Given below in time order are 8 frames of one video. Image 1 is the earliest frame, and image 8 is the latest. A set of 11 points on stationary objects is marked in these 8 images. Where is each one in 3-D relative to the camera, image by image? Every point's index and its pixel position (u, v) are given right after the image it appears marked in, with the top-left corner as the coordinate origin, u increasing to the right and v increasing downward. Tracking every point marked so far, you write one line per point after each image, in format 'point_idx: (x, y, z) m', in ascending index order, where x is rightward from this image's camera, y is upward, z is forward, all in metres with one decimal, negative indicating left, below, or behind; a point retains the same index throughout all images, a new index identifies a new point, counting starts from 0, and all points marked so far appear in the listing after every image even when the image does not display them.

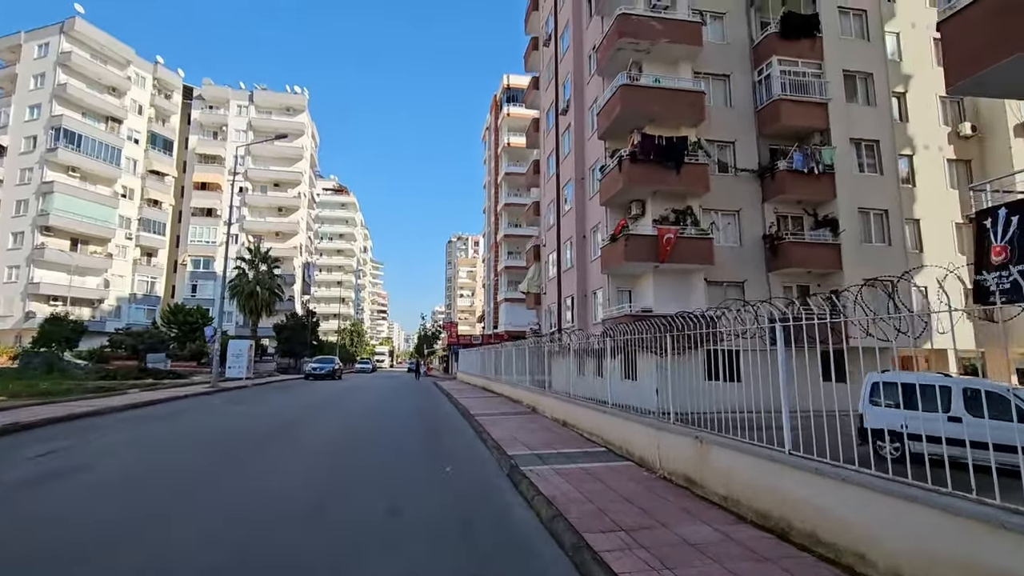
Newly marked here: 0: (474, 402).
0: (-1.2, -3.4, +16.4) m
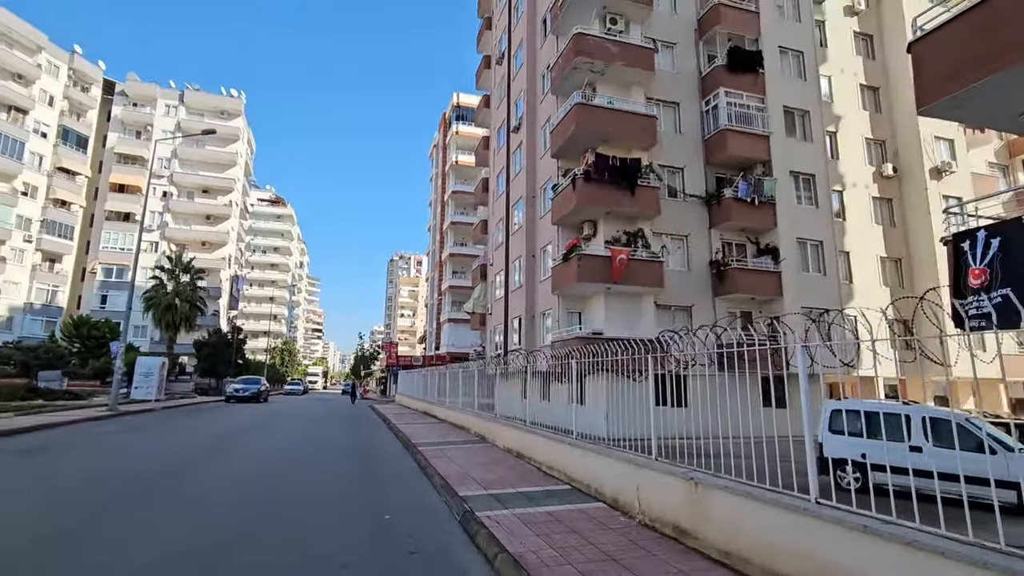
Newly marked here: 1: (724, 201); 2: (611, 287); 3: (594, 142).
0: (-2.8, -3.9, +15.2) m
1: (+7.3, +3.0, +19.3) m
2: (+3.3, +0.1, +18.2) m
3: (+2.8, +5.0, +19.1) m
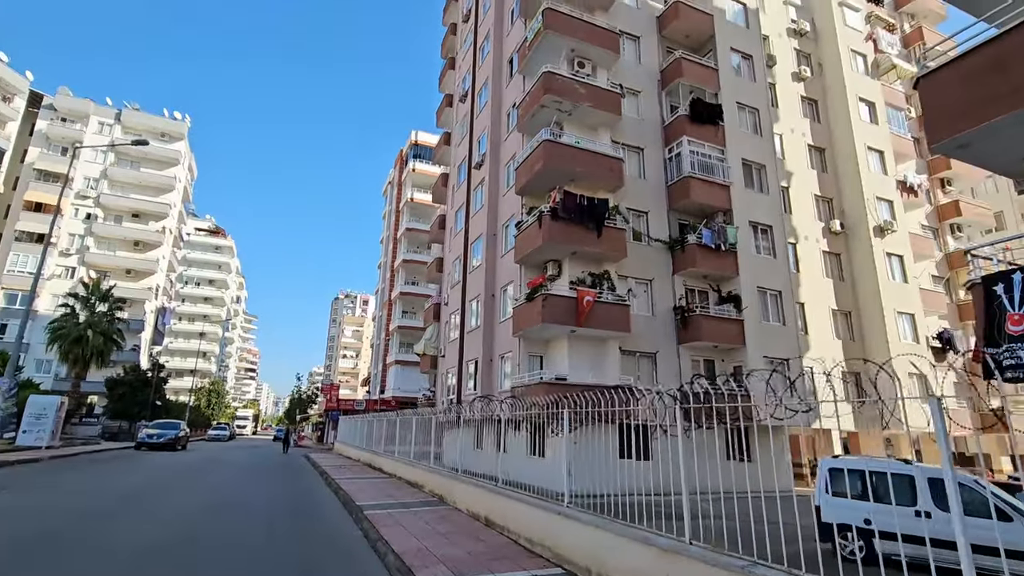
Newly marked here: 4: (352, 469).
0: (-3.8, -4.8, +13.4) m
1: (+6.0, +1.4, +19.0) m
2: (+2.0, -1.3, +17.3) m
3: (+1.6, +3.6, +18.6) m
4: (-5.6, -6.4, +19.4) m
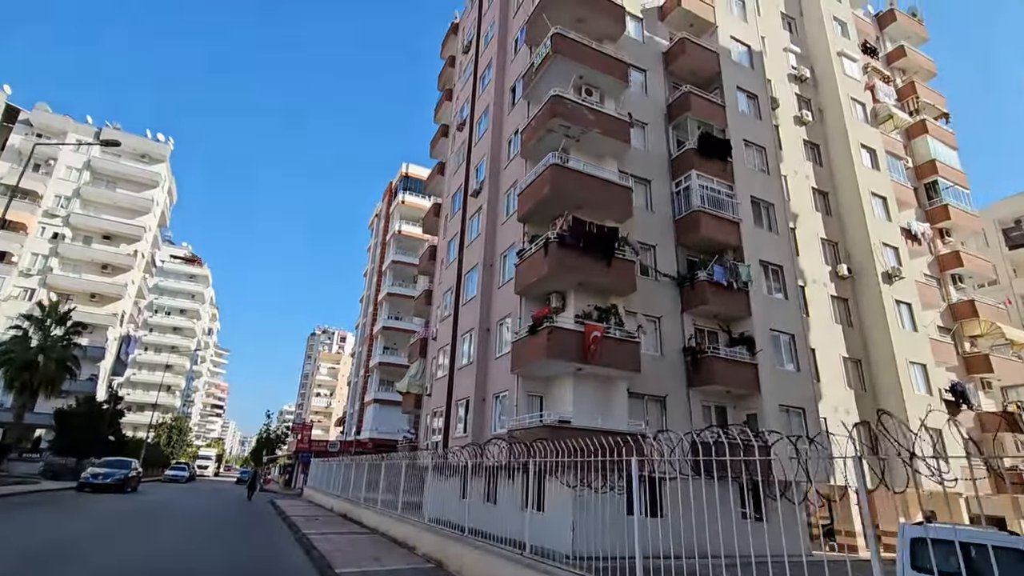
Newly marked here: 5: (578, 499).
0: (-3.8, -5.2, +11.5) m
1: (+6.0, +0.2, +17.9) m
2: (+2.0, -2.3, +15.8) m
3: (+1.7, +2.5, +17.5) m
4: (-5.9, -7.2, +17.3) m
5: (+1.3, -3.5, +9.0) m
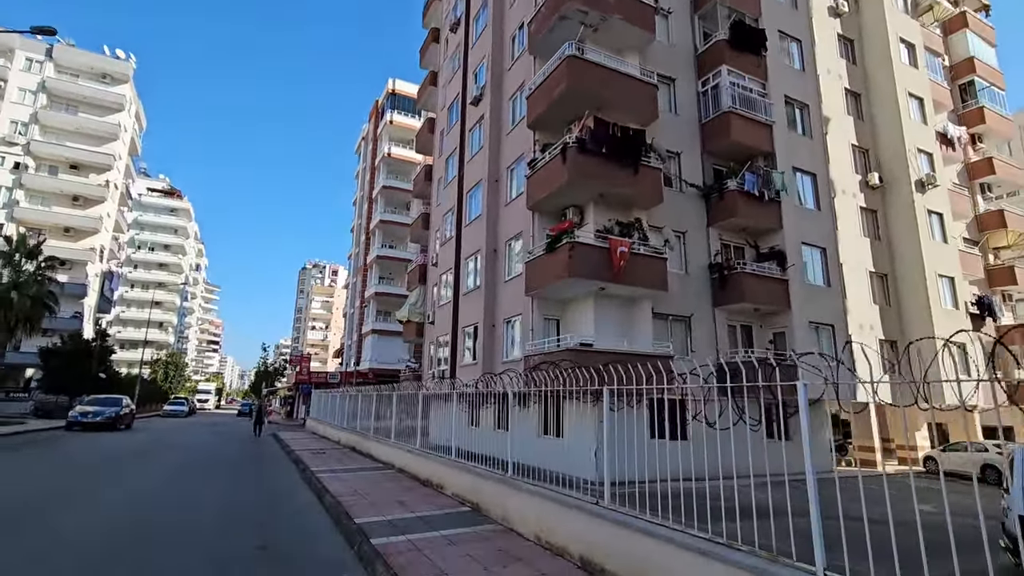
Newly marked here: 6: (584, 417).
0: (-3.2, -3.6, +10.5) m
1: (+6.3, +2.8, +16.3) m
2: (+2.4, 0.0, +14.4) m
3: (+2.0, +5.0, +15.5) m
4: (-5.4, -4.9, +16.4) m
5: (+1.8, -2.0, +7.9) m
6: (+0.9, -1.9, +8.1) m
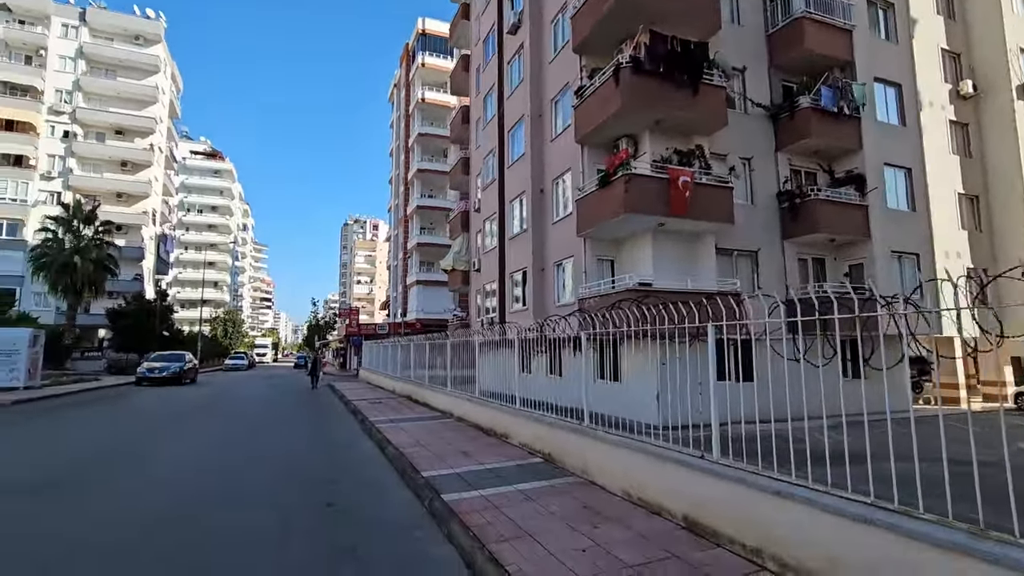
0: (-2.1, -2.6, +10.2) m
1: (+7.6, +4.6, +14.7) m
2: (+3.7, +1.6, +13.4) m
3: (+3.1, +6.6, +14.0) m
4: (-3.7, -3.4, +16.4) m
5: (+2.7, -1.1, +7.2) m
6: (+1.8, -1.0, +7.5) m
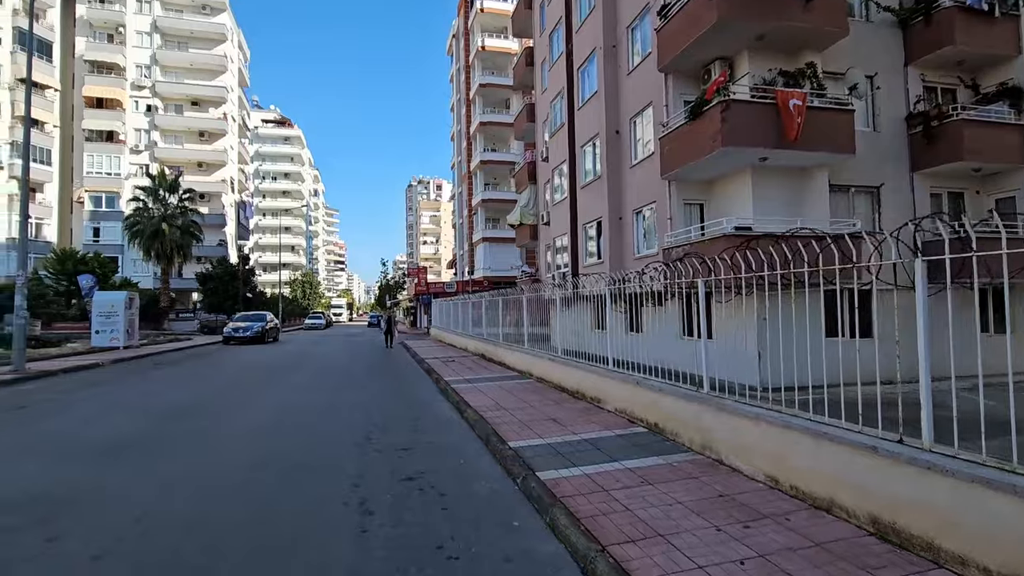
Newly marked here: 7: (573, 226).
0: (-0.6, -1.8, +9.5) m
1: (+9.3, +6.0, +12.2) m
2: (+5.3, +2.8, +11.7) m
3: (+4.7, +7.8, +12.0) m
4: (-1.5, -2.1, +15.9) m
5: (+3.8, -0.4, +5.8) m
6: (+2.9, -0.3, +6.2) m
7: (+2.2, +2.1, +19.3) m
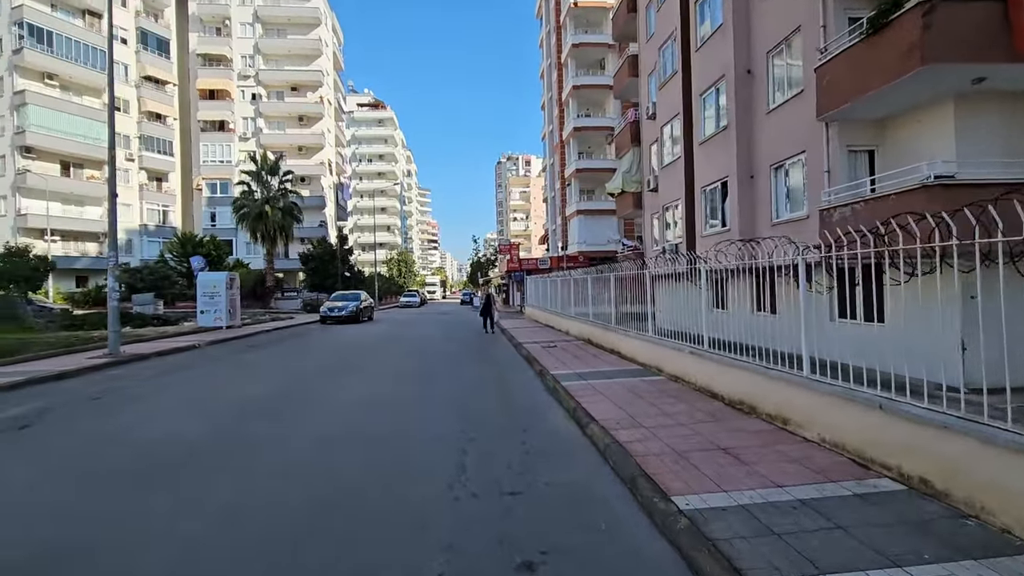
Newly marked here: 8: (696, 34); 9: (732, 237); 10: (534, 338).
0: (+1.1, -1.4, +7.5) m
1: (+11.2, +6.5, +8.3) m
2: (+7.3, +3.2, +8.5) m
3: (+6.7, +8.3, +8.7) m
4: (+1.3, -1.5, +13.9) m
5: (+4.8, -0.2, +3.1) m
6: (+4.1, 0.0, +3.6) m
7: (+5.3, +2.9, +16.5) m
8: (+5.4, +7.4, +15.9) m
9: (+5.6, +1.3, +13.9) m
10: (+0.7, -1.5, +17.2) m
